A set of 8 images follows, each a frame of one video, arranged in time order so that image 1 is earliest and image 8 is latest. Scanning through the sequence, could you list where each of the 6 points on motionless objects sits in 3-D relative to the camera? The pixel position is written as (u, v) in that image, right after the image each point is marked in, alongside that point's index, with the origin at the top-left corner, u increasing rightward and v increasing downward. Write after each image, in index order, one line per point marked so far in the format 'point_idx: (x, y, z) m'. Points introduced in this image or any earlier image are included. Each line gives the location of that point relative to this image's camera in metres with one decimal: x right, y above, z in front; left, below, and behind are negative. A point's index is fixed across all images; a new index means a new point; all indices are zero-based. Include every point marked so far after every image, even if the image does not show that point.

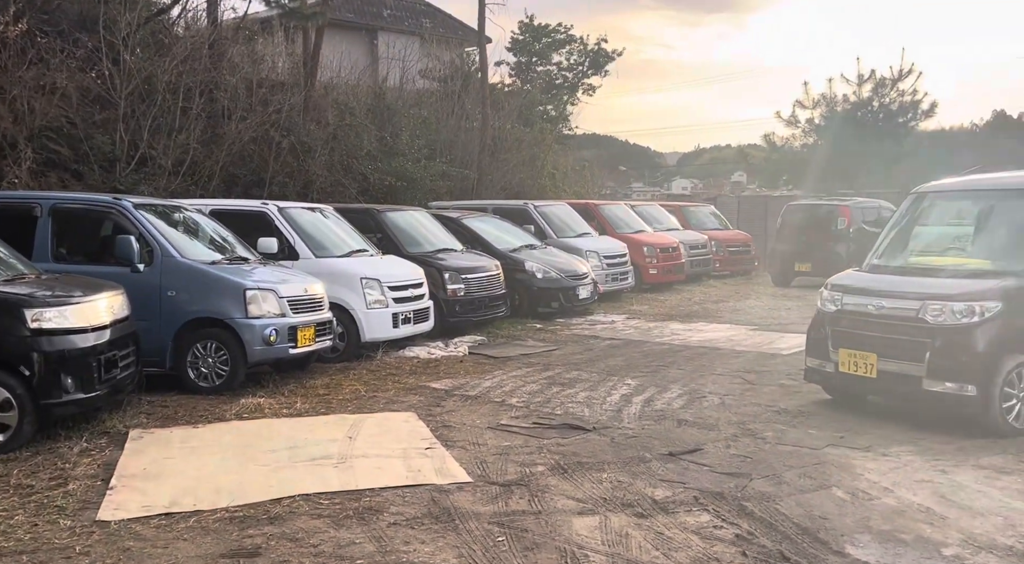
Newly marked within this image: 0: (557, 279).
0: (+0.7, +0.1, +12.3) m
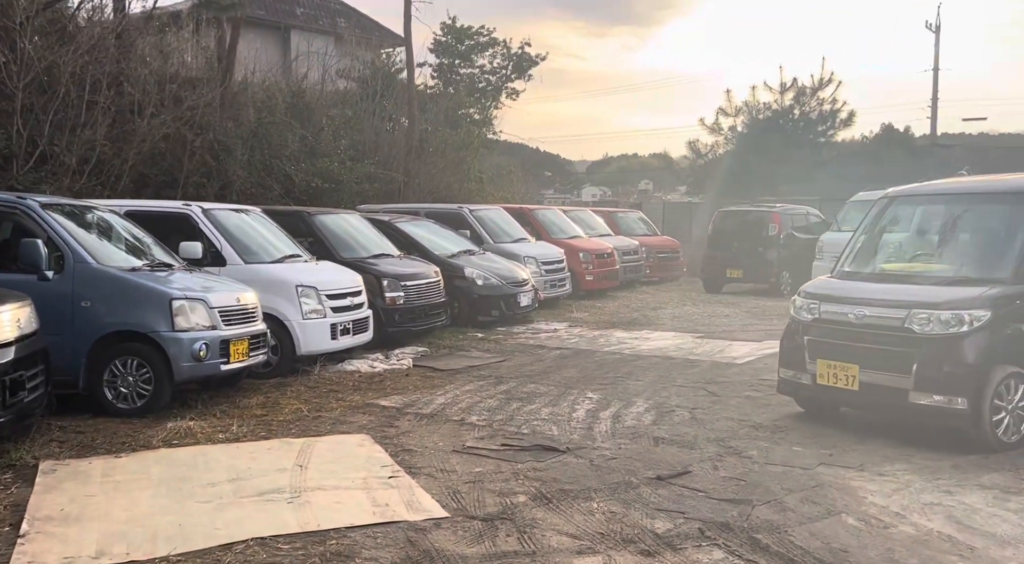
0: (-0.2, 0.0, +11.9) m
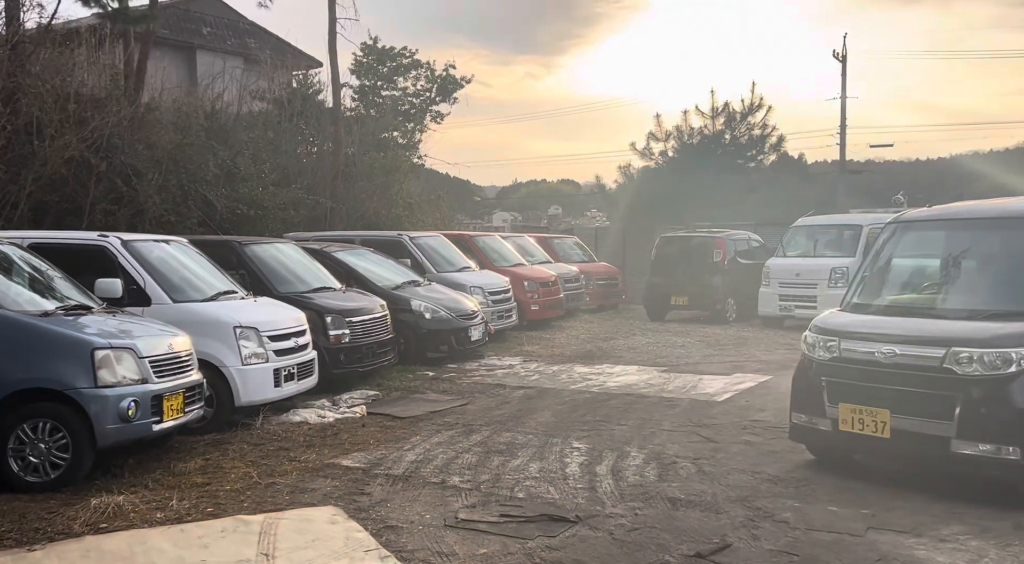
0: (-0.9, -0.5, +11.1) m
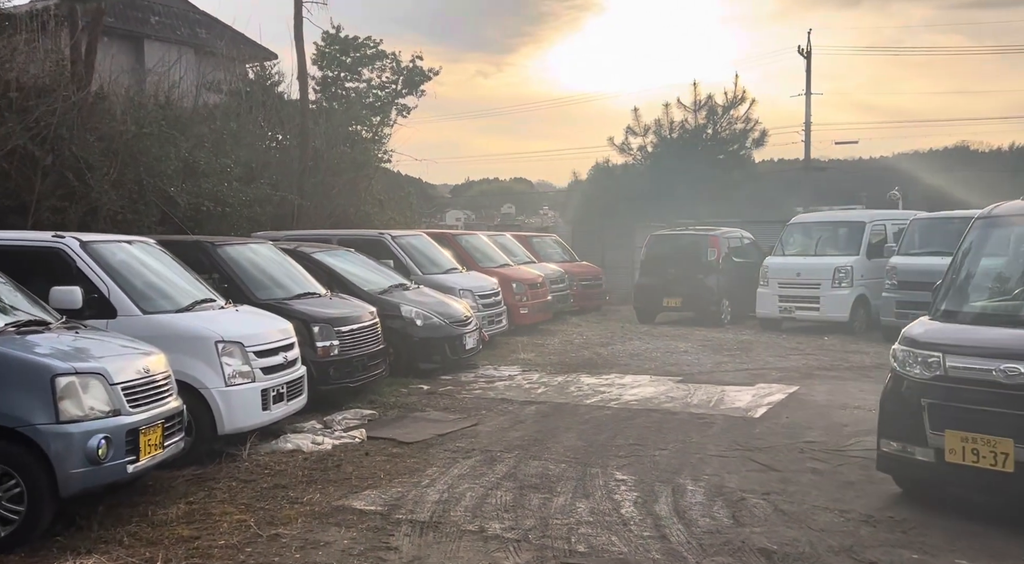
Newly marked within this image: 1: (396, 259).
0: (-0.9, -0.5, +10.2) m
1: (-1.8, +0.3, +12.6) m
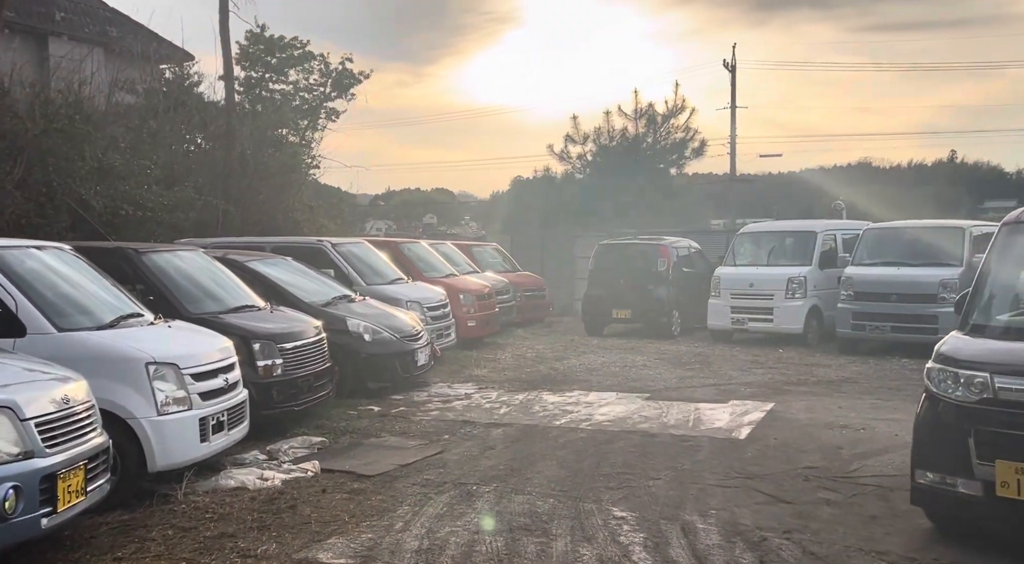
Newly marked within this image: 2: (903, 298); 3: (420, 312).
0: (-1.4, -0.7, +9.4) m
1: (-2.5, +0.2, +11.8) m
2: (+5.5, -0.2, +11.6) m
3: (-1.3, -0.4, +11.3) m
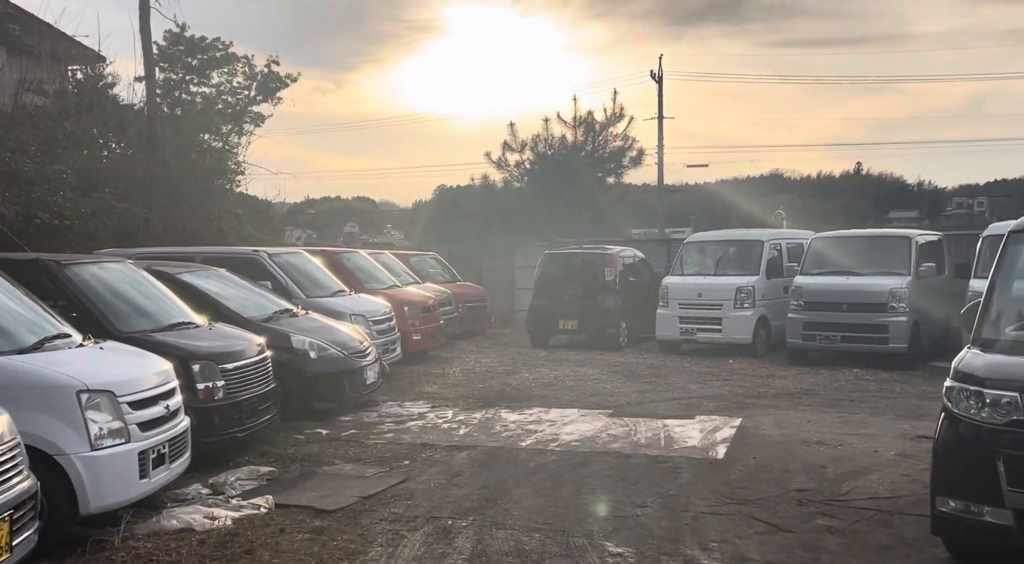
0: (-1.9, -0.8, +8.8) m
1: (-3.2, 0.0, +11.1) m
2: (+4.8, -0.3, +11.6) m
3: (-1.9, -0.6, +10.8) m
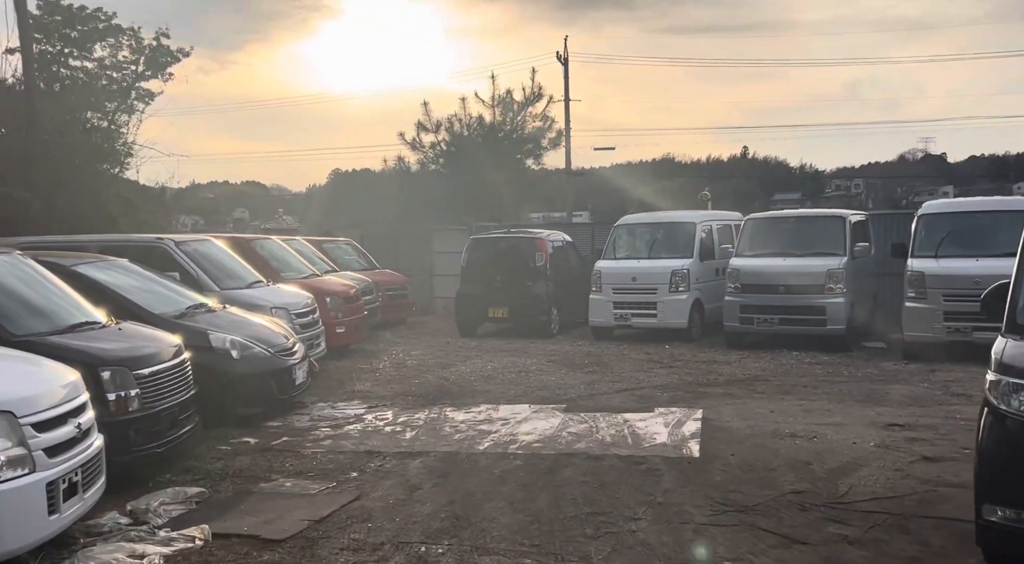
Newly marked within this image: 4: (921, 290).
0: (-2.4, -0.7, +8.0) m
1: (-4.0, +0.1, +10.0) m
2: (+3.9, -0.1, +11.5) m
3: (-2.7, -0.4, +9.9) m
4: (+5.0, -0.1, +10.1) m
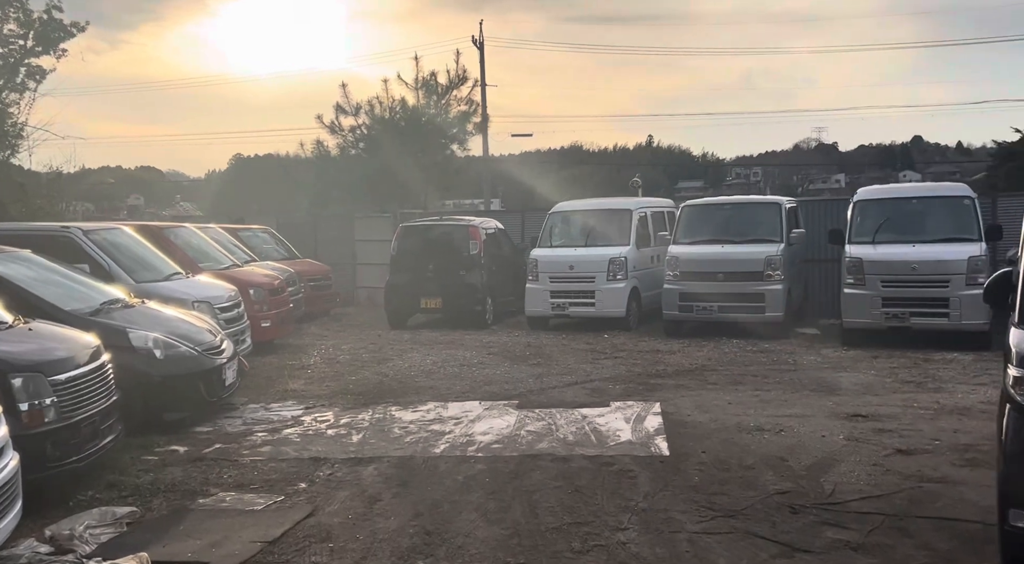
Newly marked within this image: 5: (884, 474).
0: (-2.8, -0.7, +7.3) m
1: (-4.6, +0.2, +9.1) m
2: (+3.0, +0.1, +11.5) m
3: (-3.3, -0.4, +9.1) m
4: (+4.3, +0.1, +10.2) m
5: (+2.4, -1.2, +5.2) m
